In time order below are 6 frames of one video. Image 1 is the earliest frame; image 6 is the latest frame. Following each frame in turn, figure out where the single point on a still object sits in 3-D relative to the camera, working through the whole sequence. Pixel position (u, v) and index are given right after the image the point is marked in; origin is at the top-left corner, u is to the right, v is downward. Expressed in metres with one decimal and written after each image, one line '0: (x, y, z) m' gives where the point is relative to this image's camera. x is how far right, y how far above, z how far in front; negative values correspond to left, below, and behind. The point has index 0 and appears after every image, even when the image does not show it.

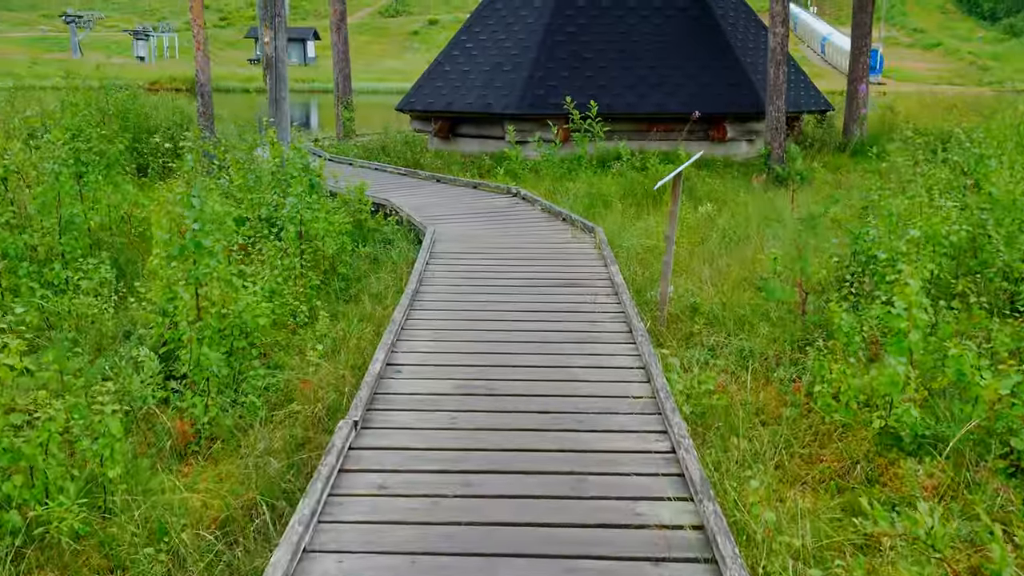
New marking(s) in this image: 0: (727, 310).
0: (+1.5, -0.2, +6.3) m
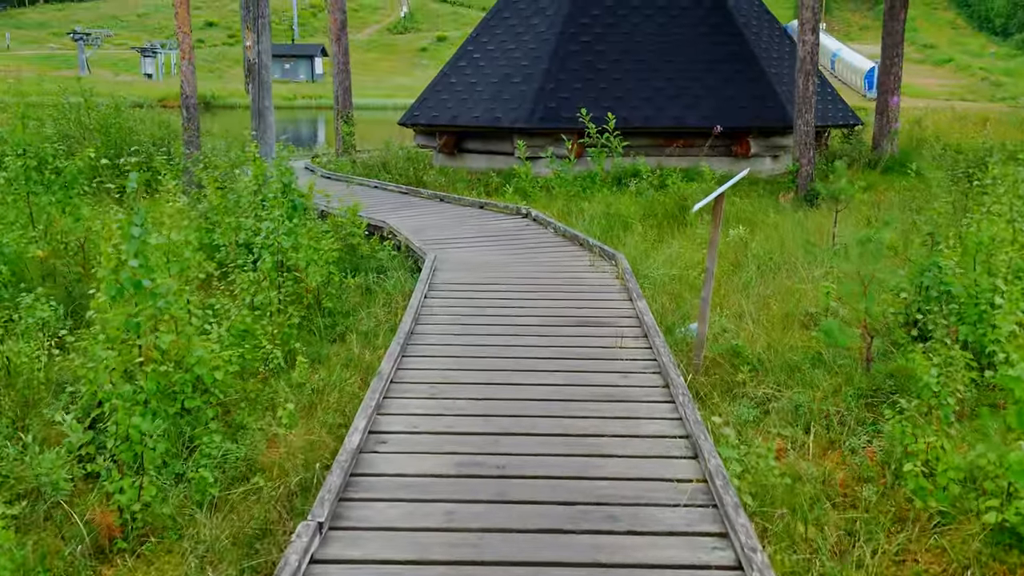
0: (+1.6, -0.4, +5.4) m
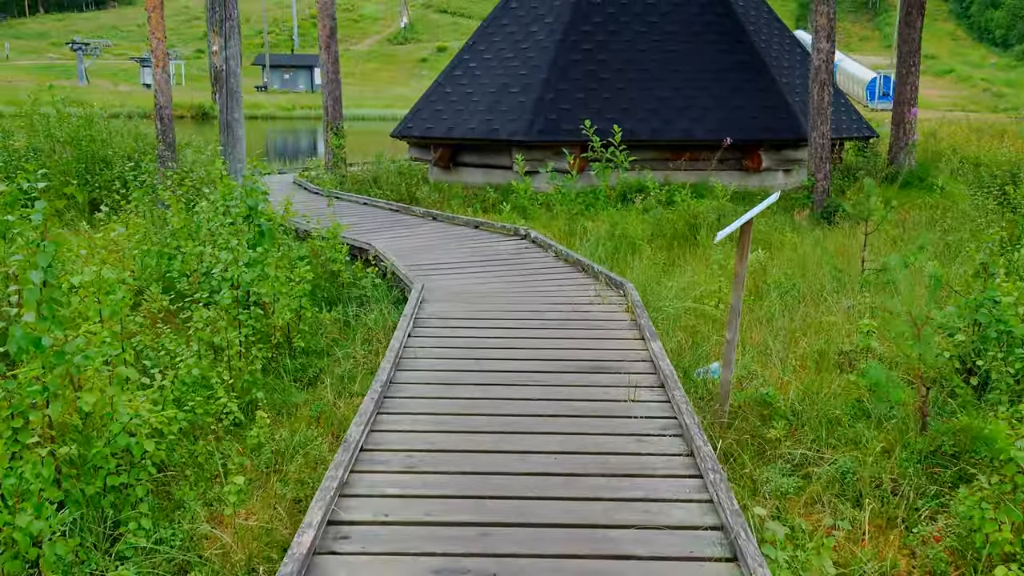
0: (+1.6, -0.6, +4.7) m
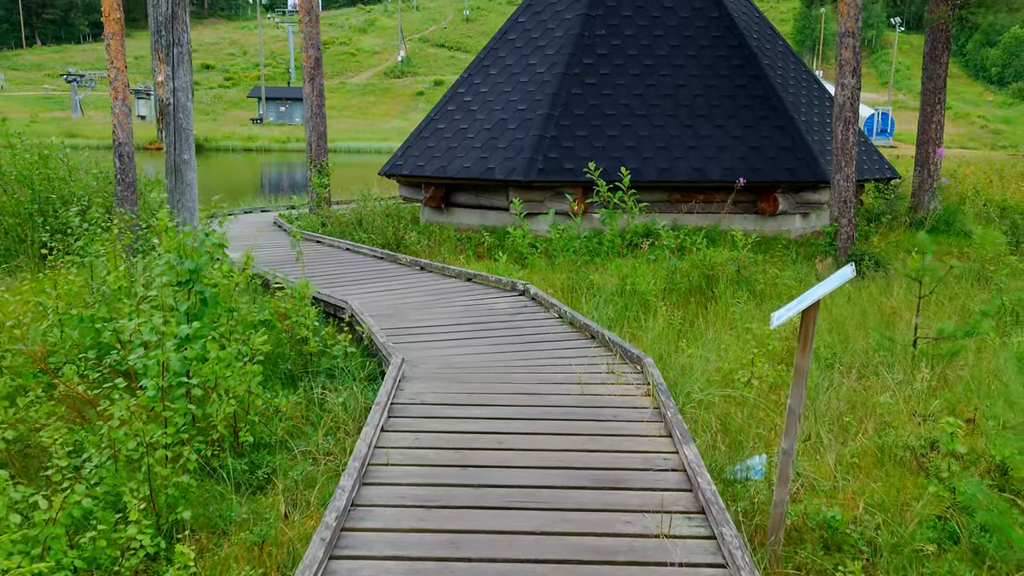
0: (+1.6, -1.0, +3.7) m
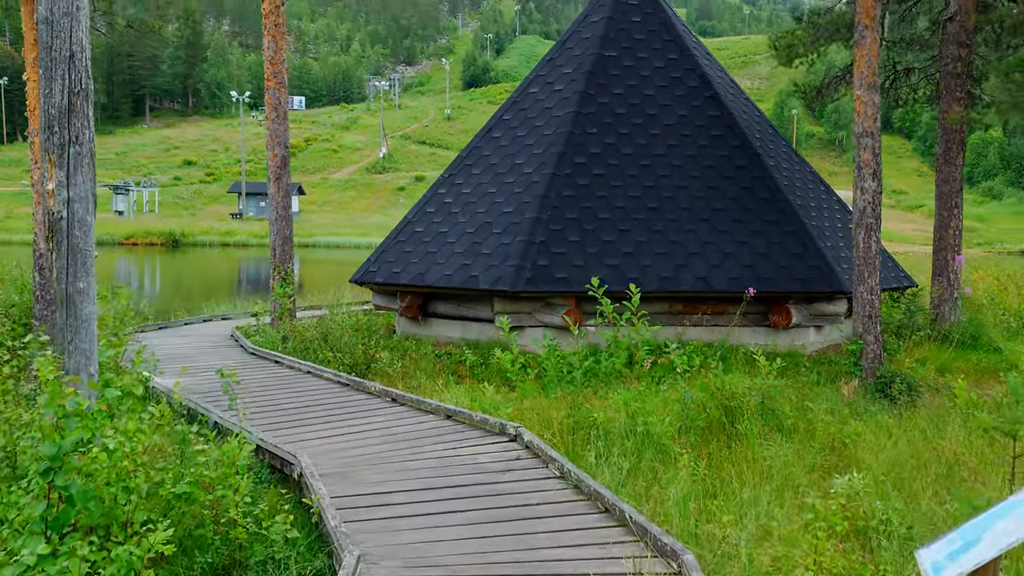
0: (+1.6, -1.6, +2.4) m
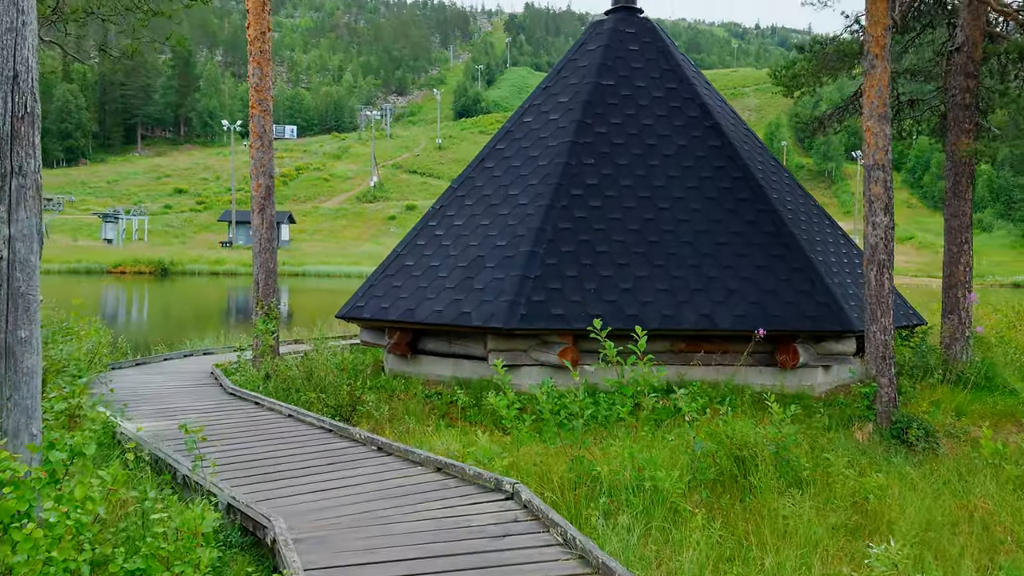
0: (+1.6, -1.8, +1.8) m
